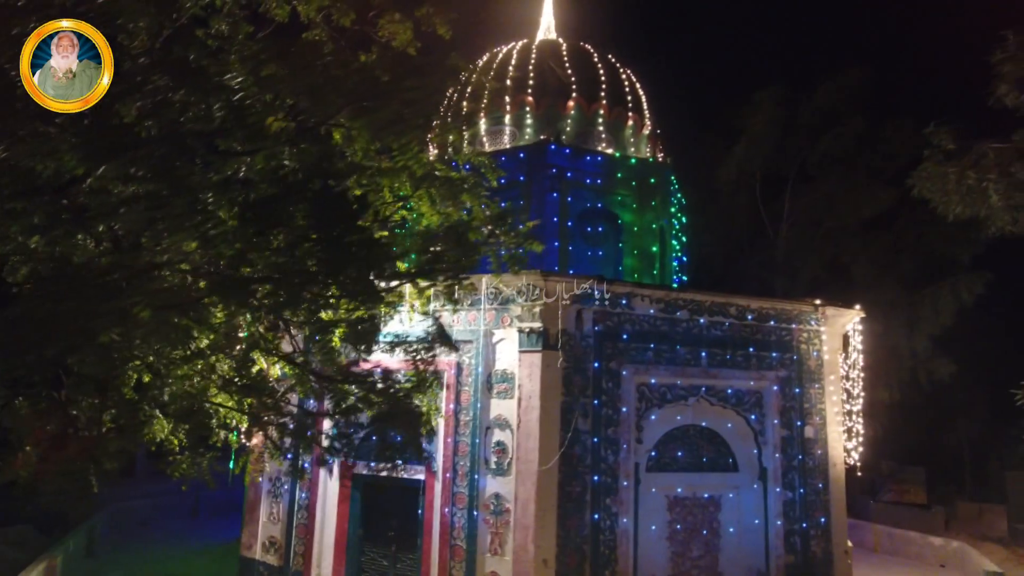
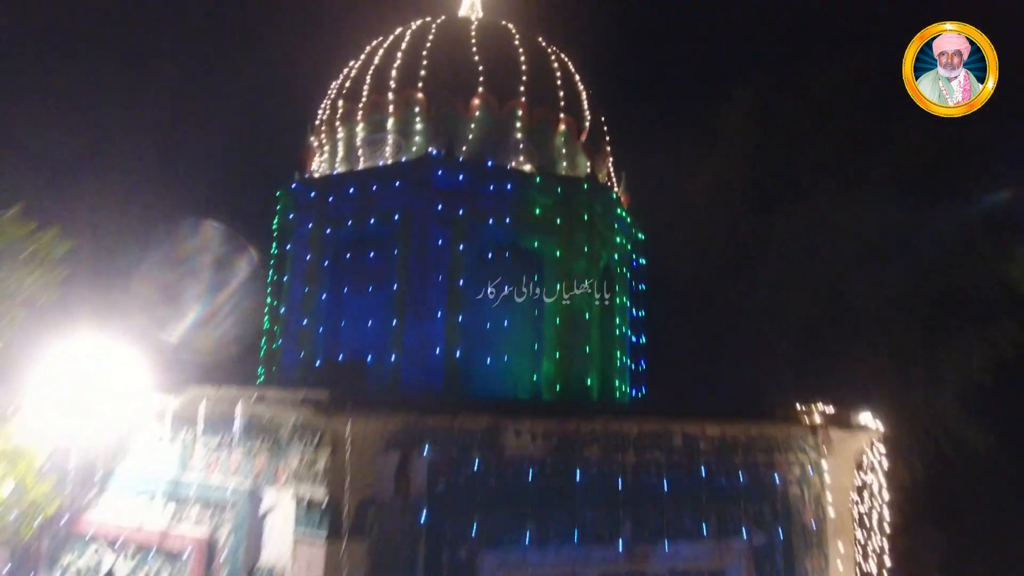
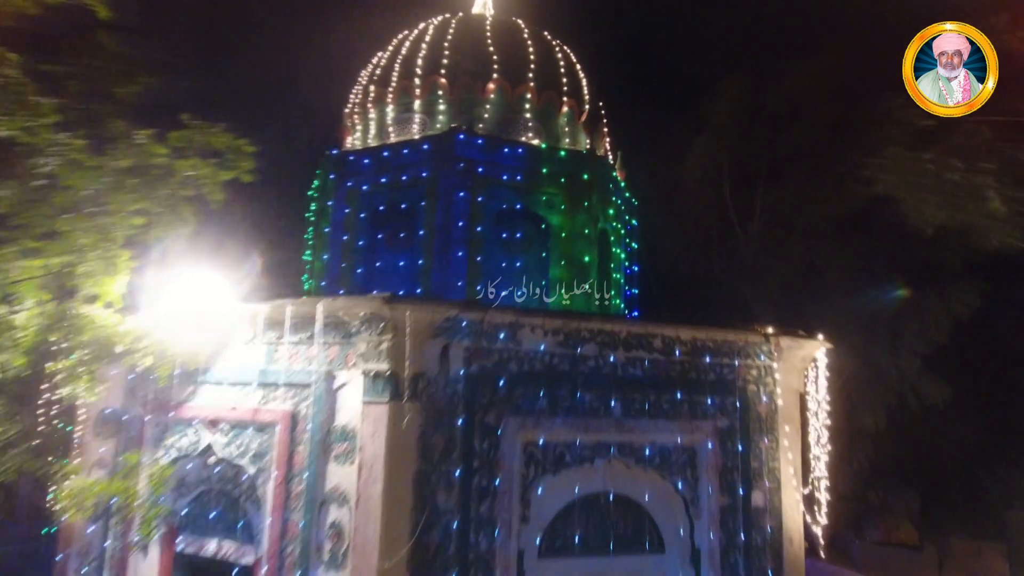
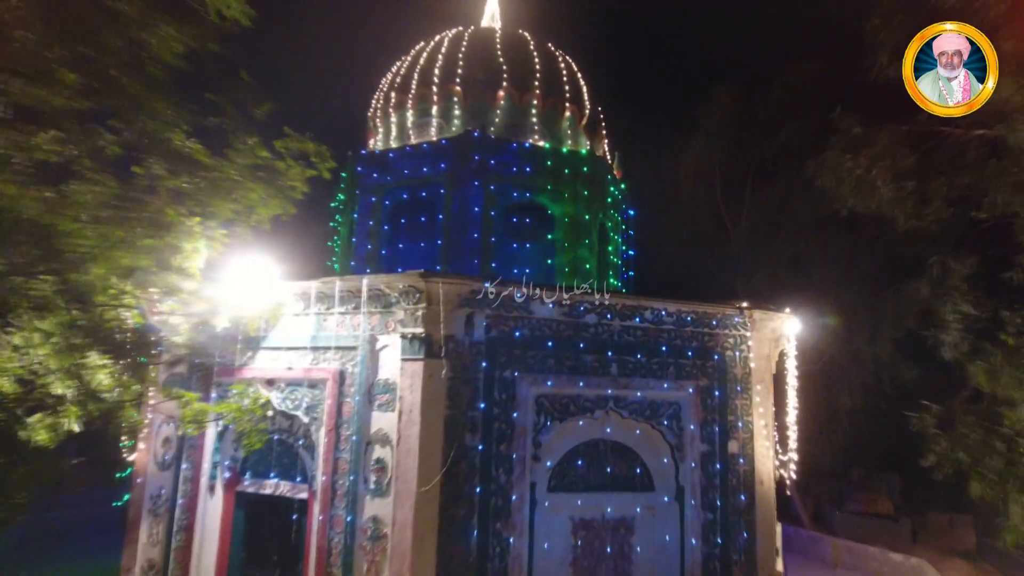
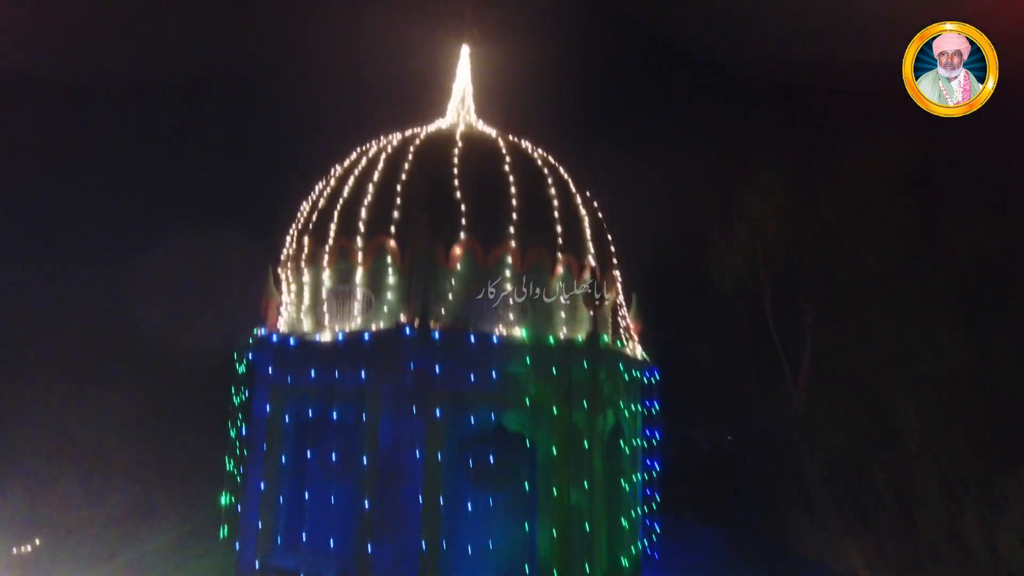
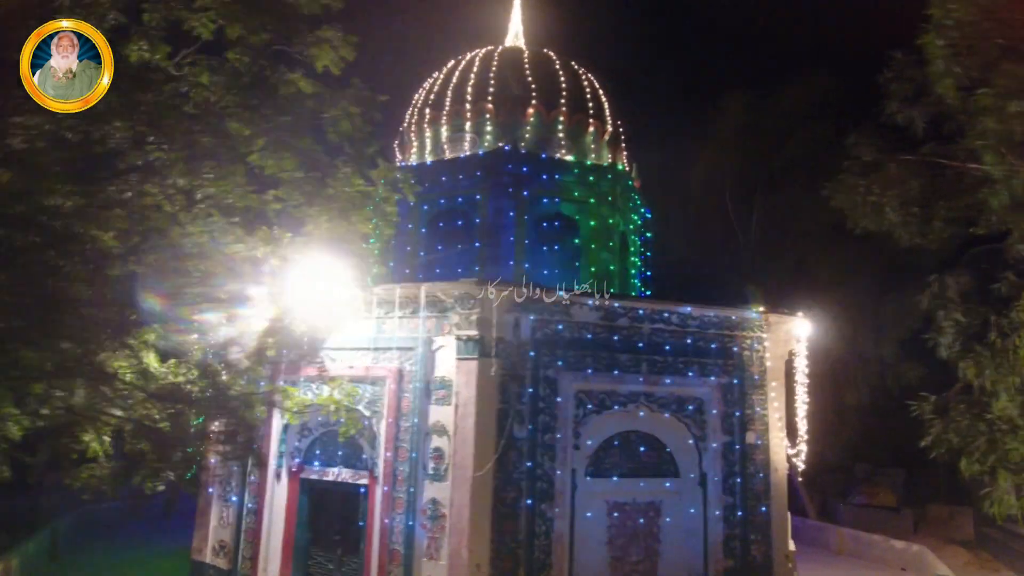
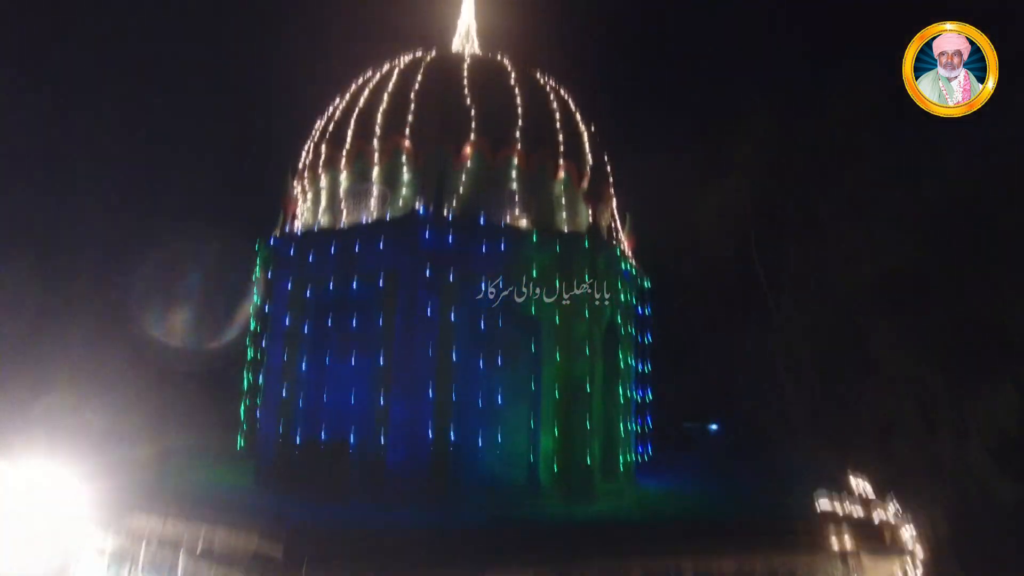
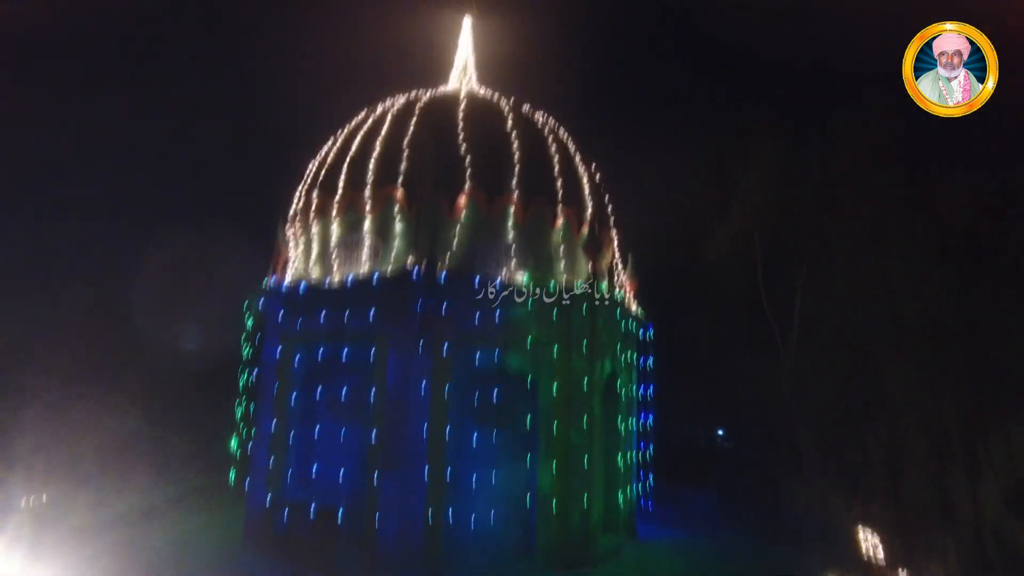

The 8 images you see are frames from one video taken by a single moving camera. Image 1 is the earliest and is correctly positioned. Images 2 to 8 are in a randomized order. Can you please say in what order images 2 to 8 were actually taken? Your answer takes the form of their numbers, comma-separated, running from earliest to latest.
6, 4, 3, 2, 7, 8, 5
